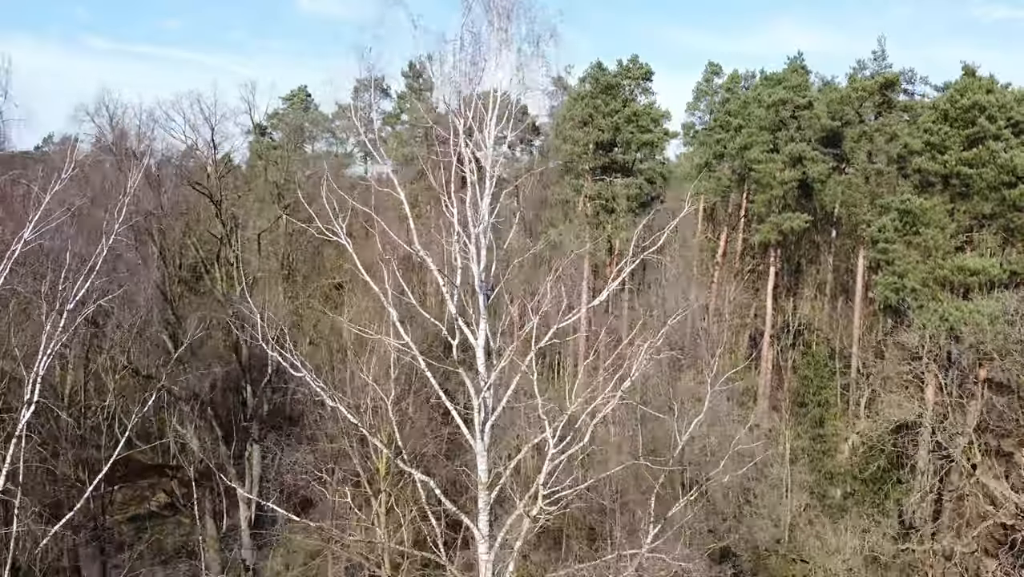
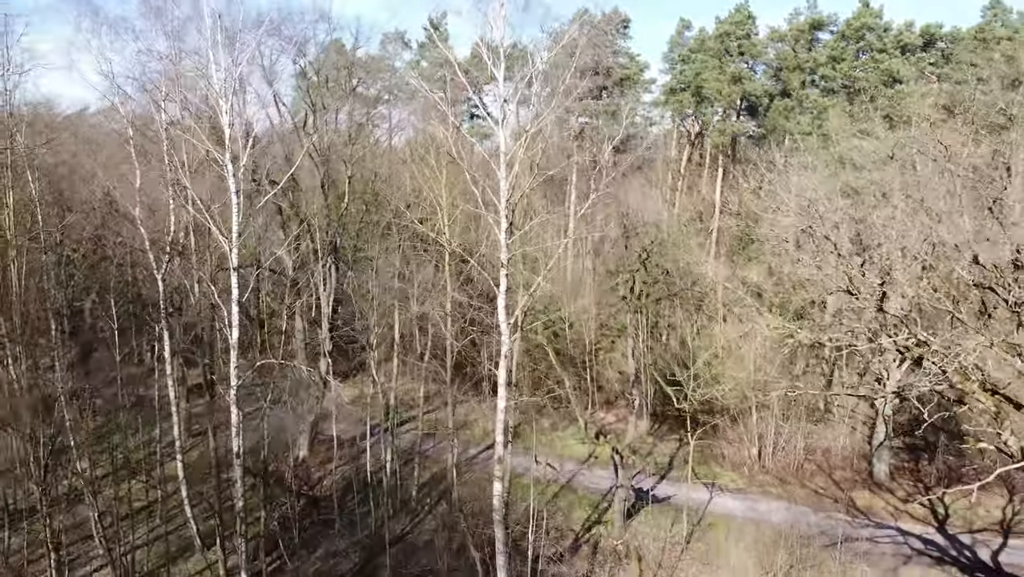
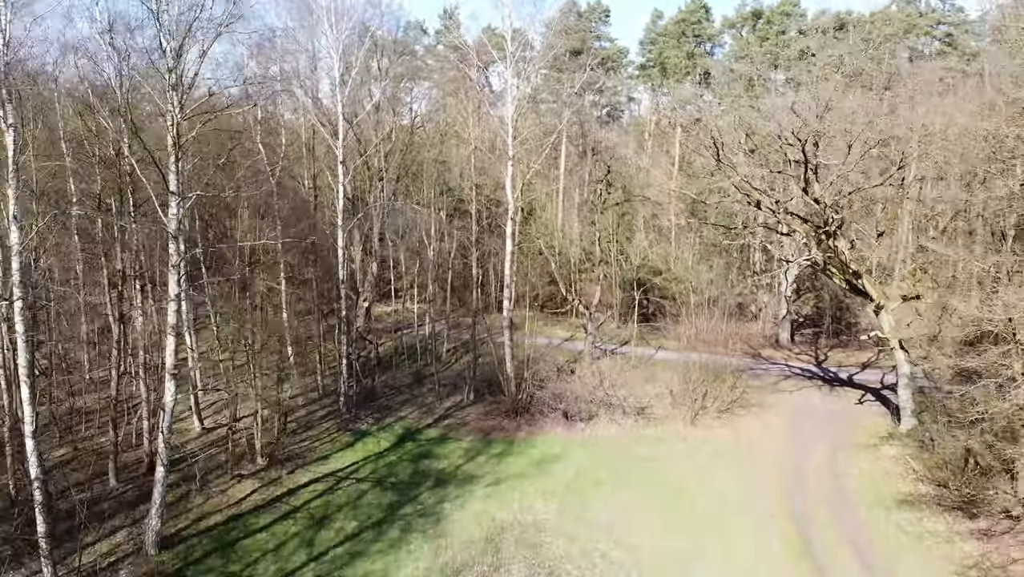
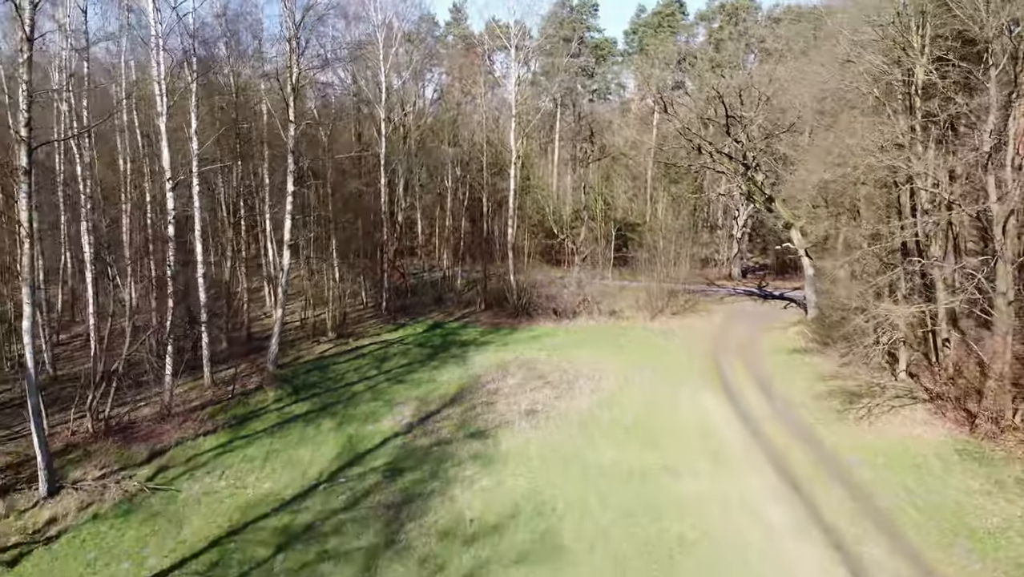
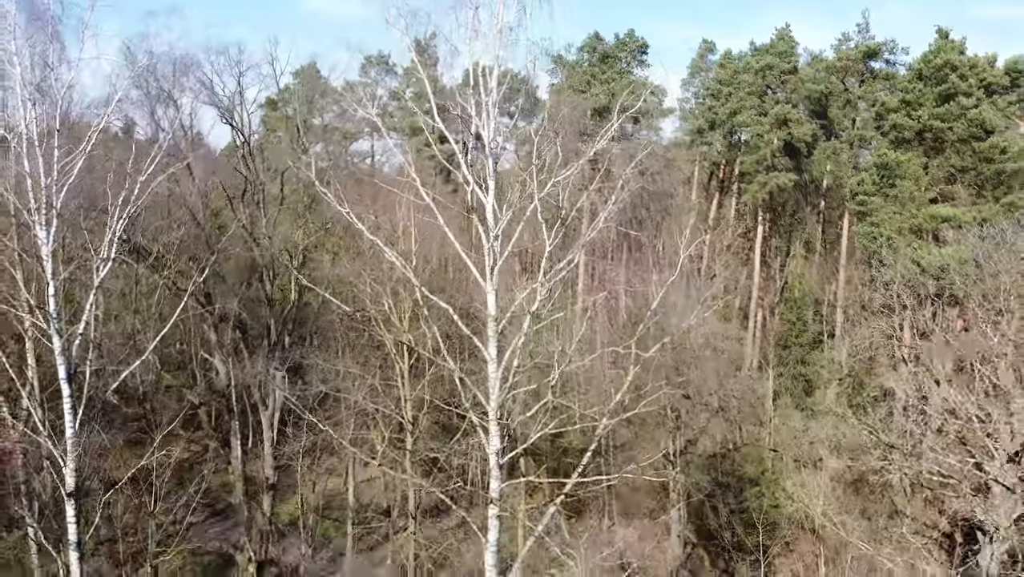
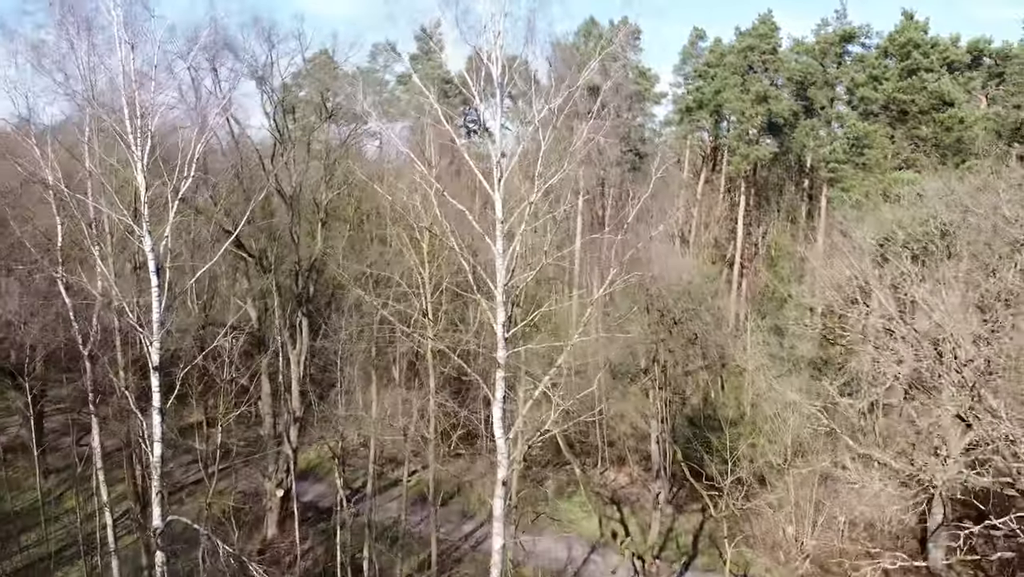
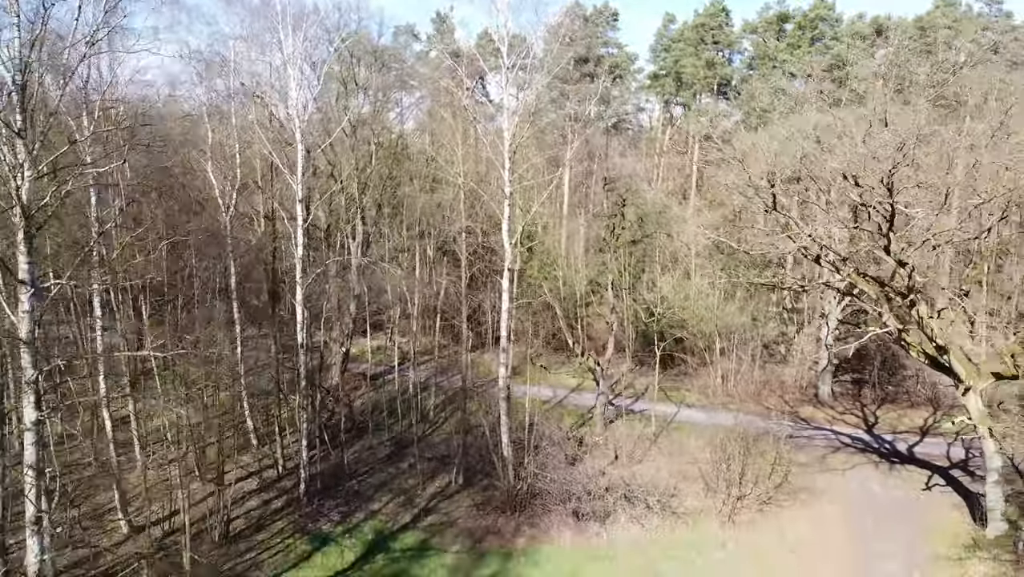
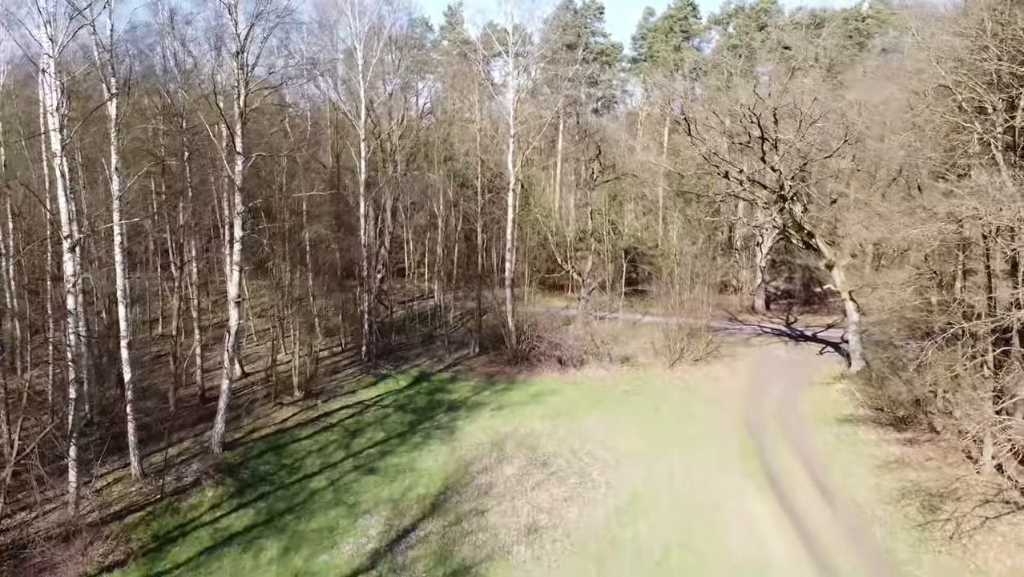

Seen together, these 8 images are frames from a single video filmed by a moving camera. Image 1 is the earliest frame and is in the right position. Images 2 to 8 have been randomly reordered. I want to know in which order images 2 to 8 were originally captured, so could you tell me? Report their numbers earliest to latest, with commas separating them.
5, 6, 2, 7, 3, 8, 4
